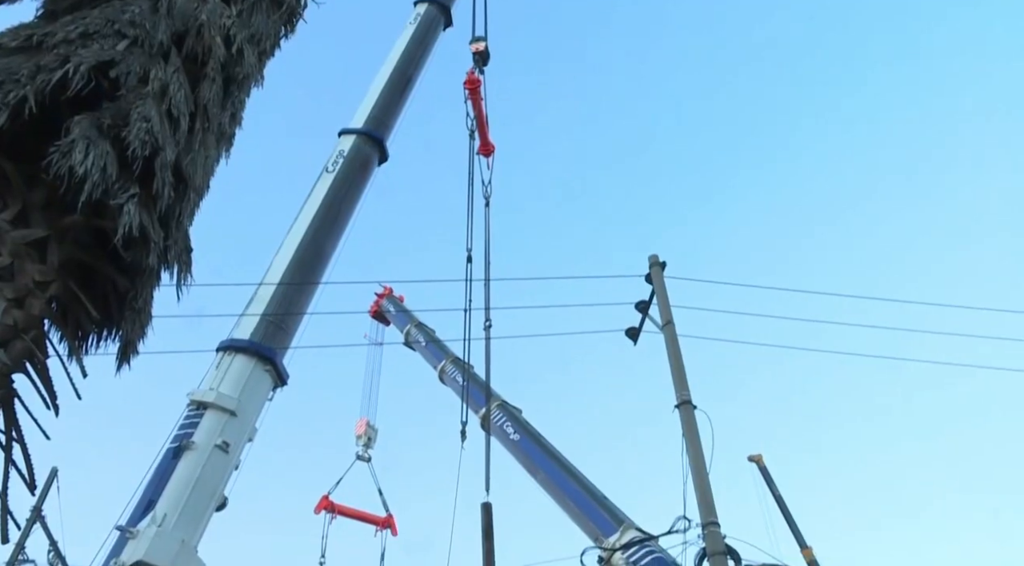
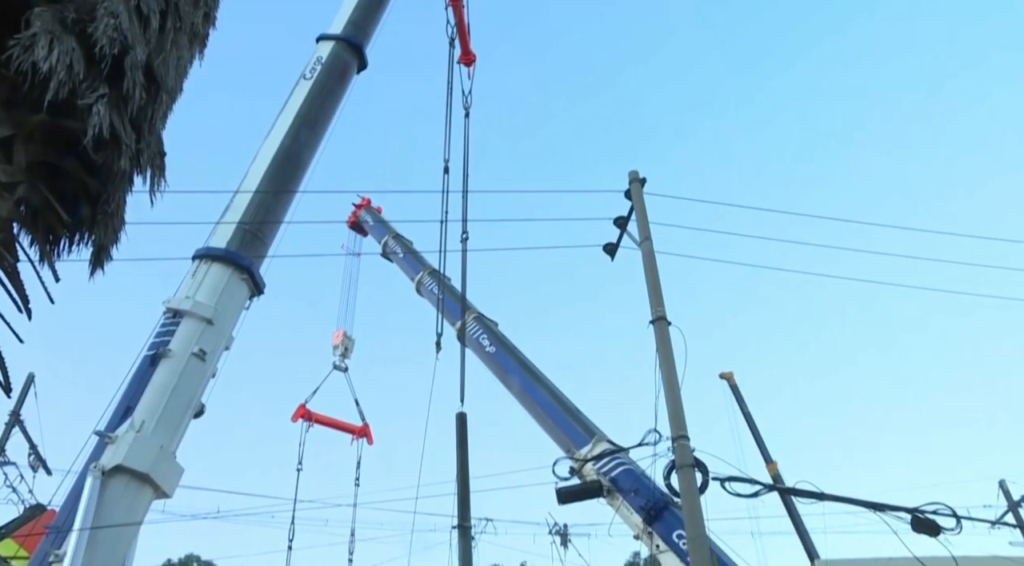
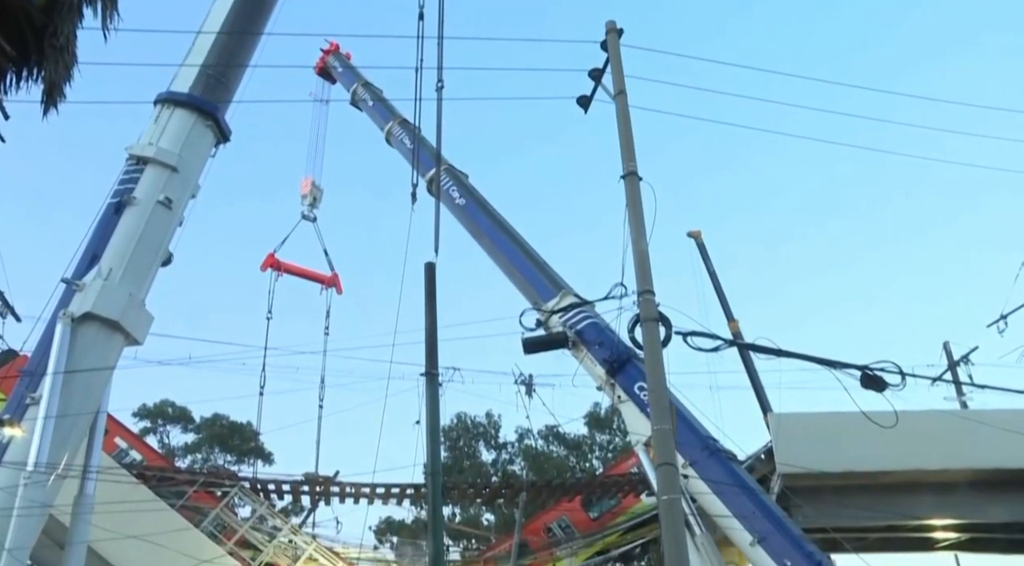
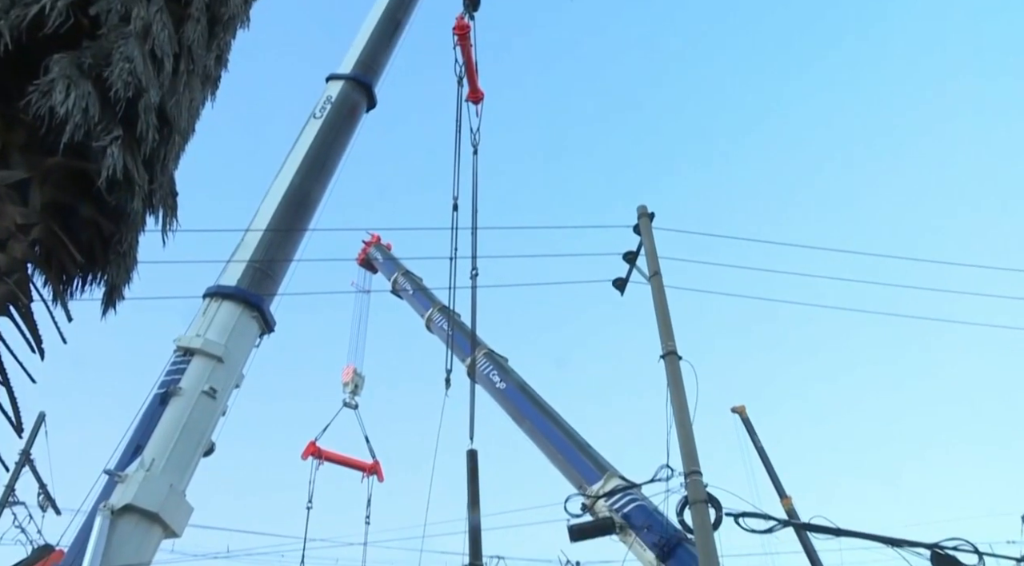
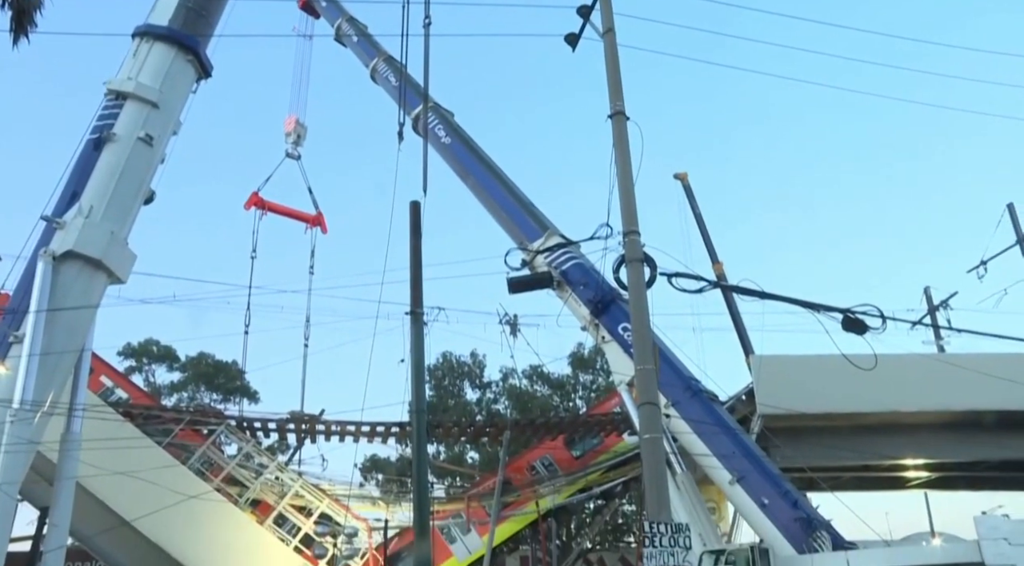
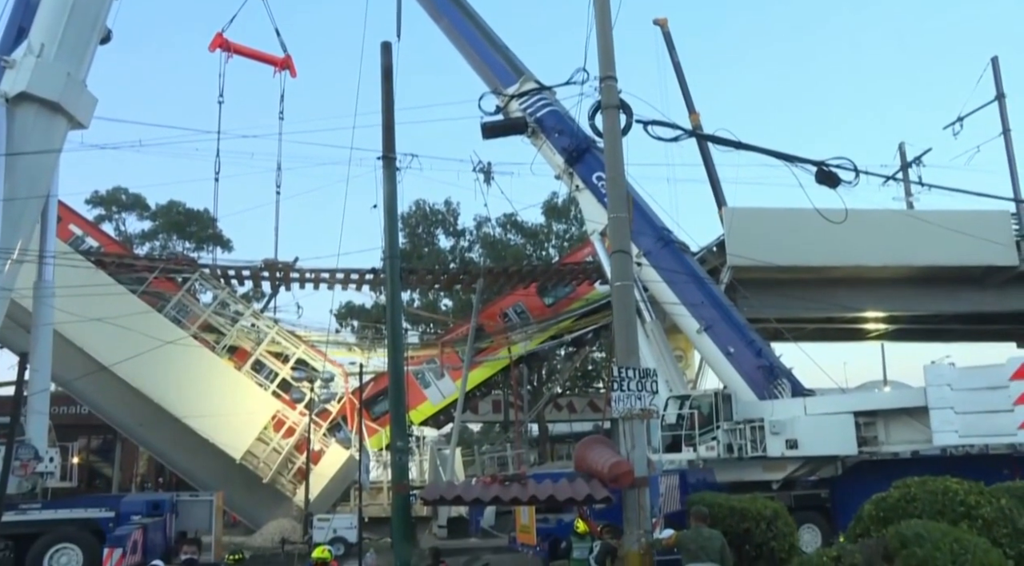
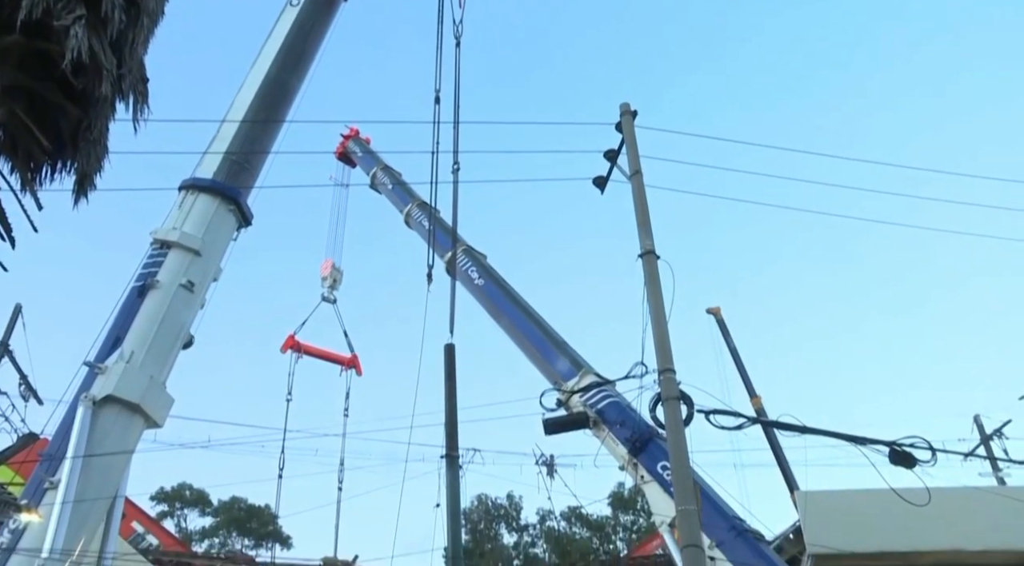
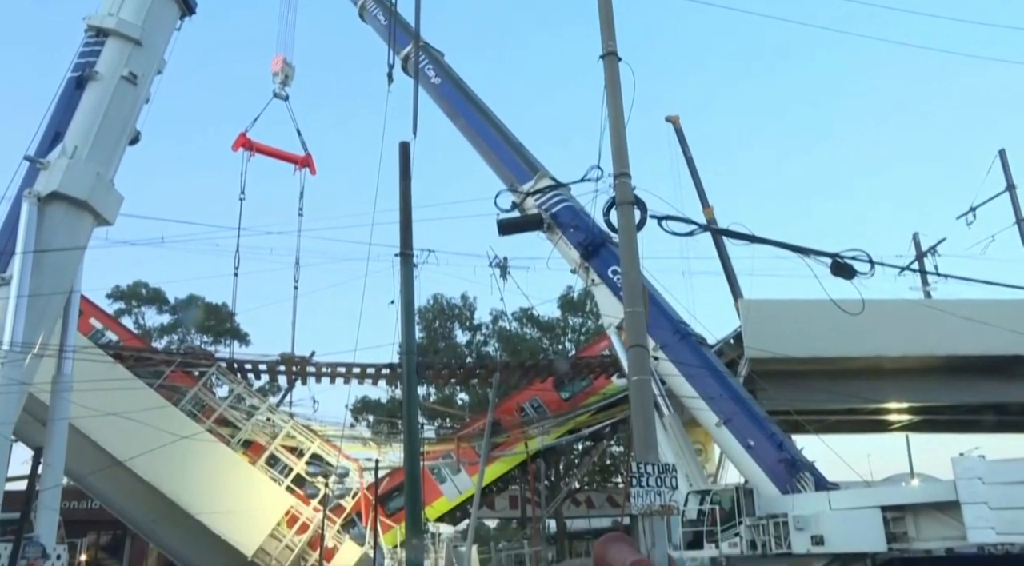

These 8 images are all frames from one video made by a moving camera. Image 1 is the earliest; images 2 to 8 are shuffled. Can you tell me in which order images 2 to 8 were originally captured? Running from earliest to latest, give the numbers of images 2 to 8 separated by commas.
4, 2, 7, 3, 5, 8, 6
